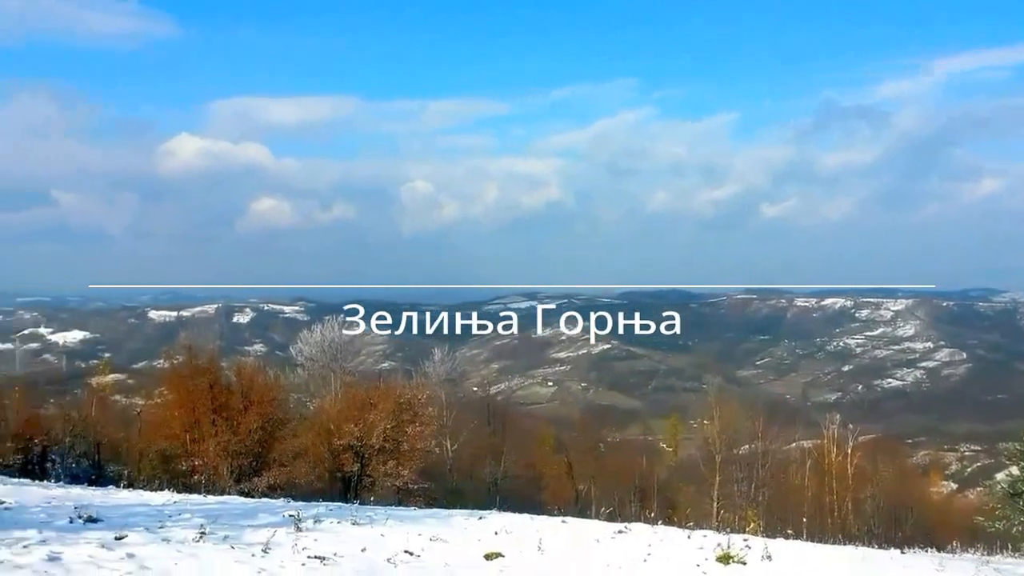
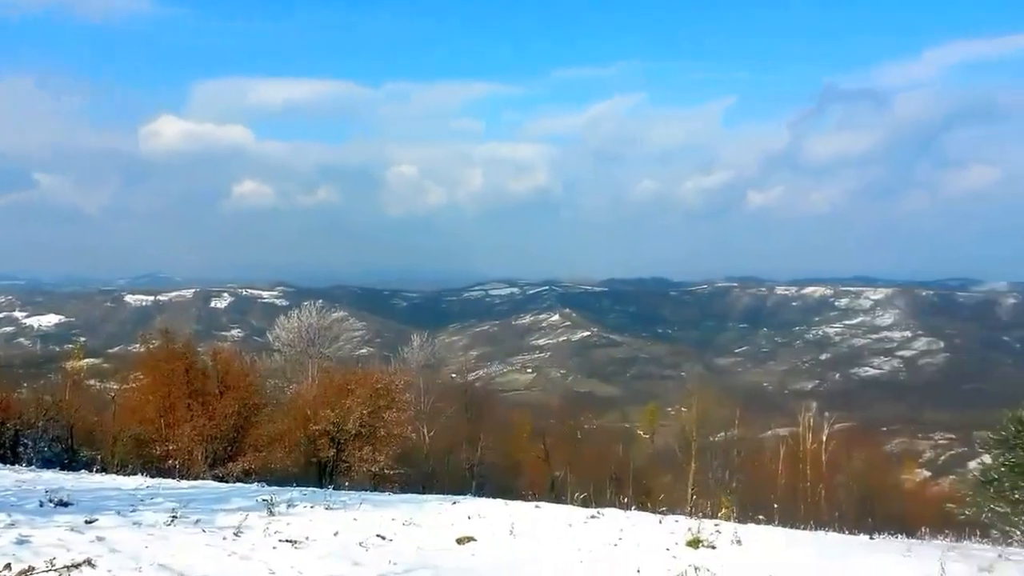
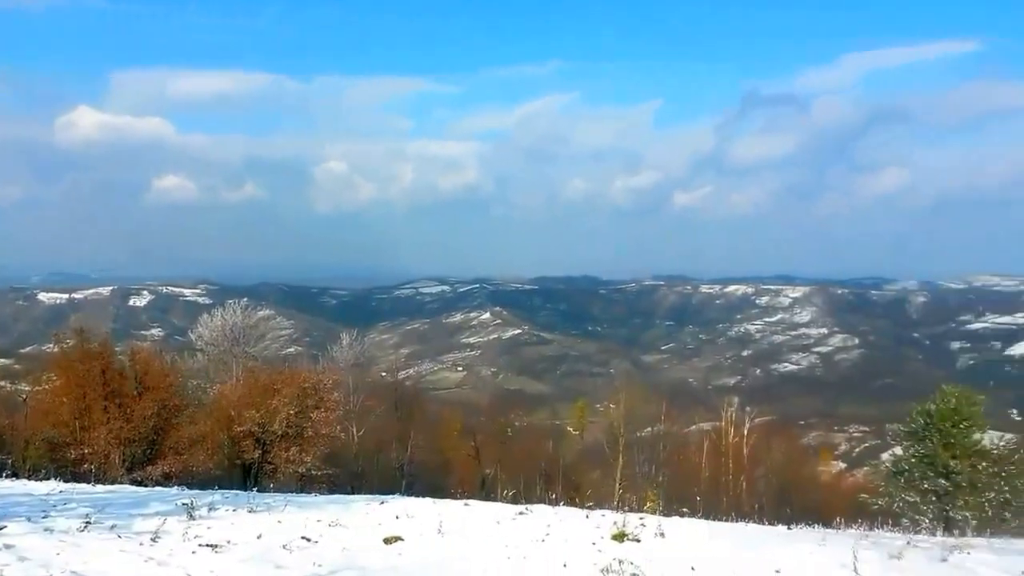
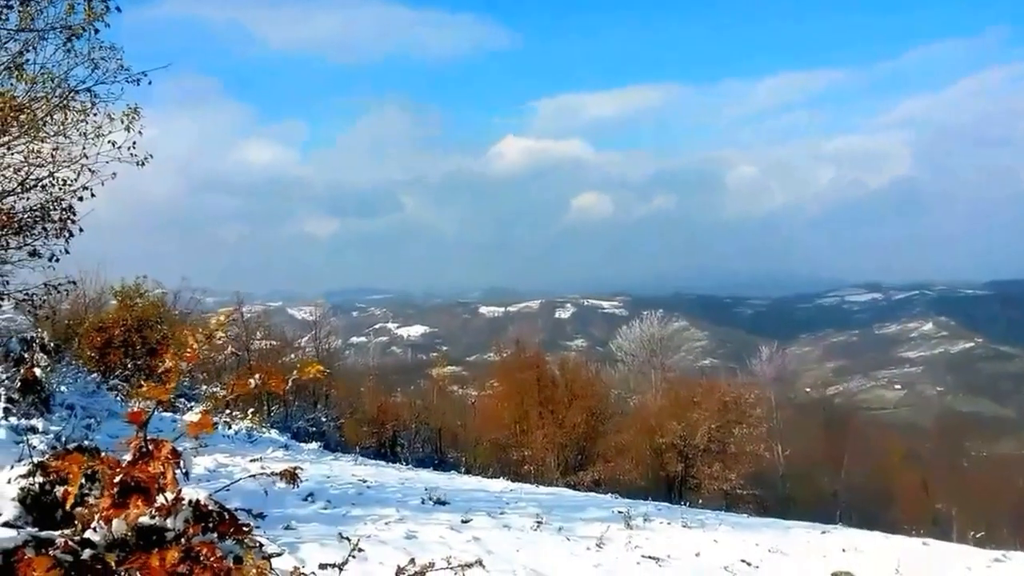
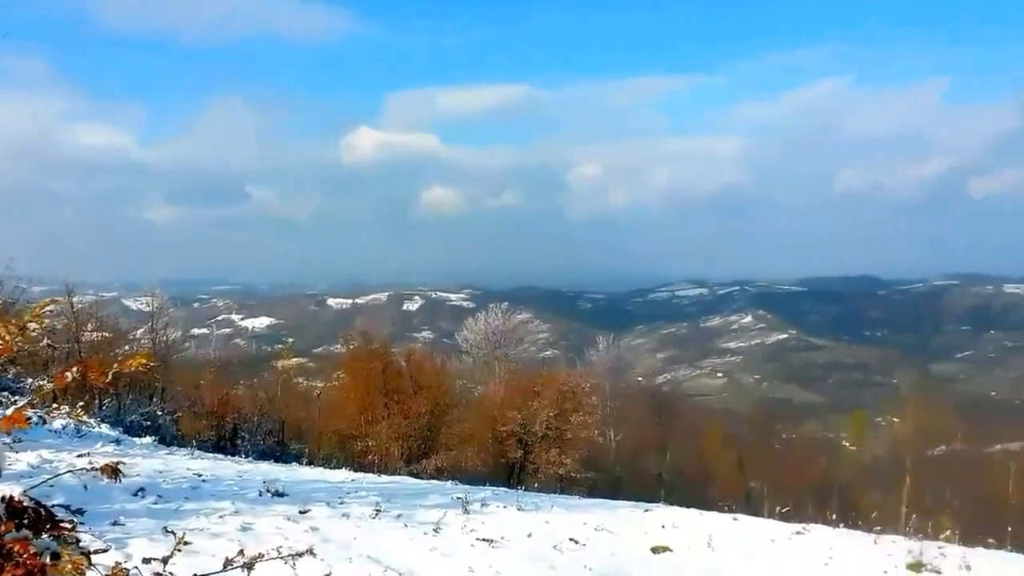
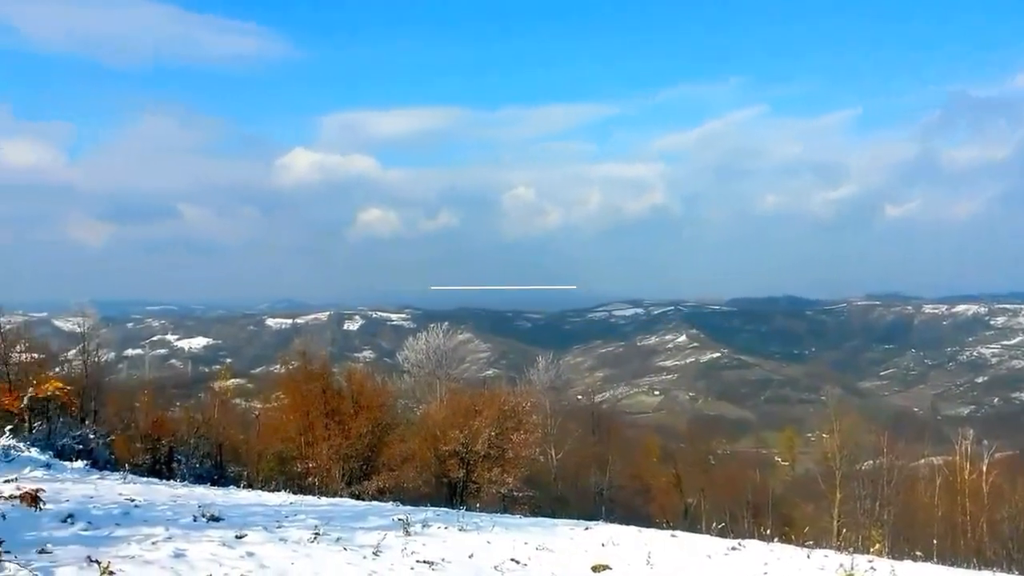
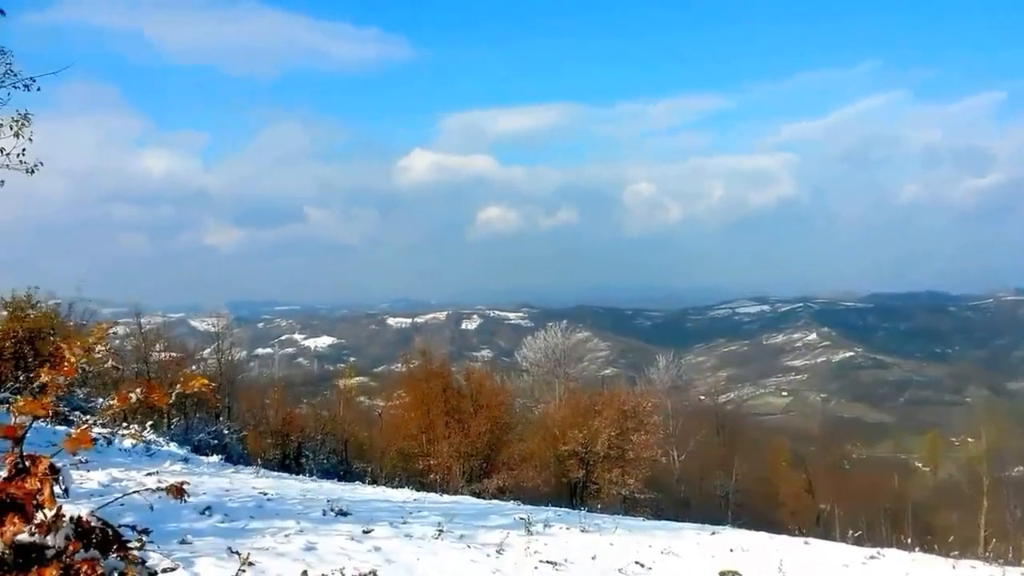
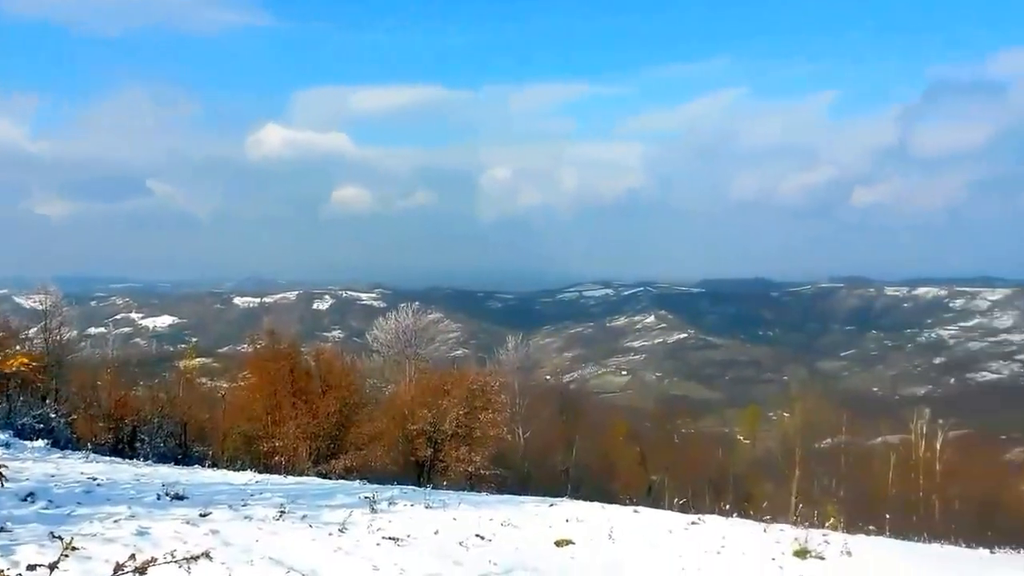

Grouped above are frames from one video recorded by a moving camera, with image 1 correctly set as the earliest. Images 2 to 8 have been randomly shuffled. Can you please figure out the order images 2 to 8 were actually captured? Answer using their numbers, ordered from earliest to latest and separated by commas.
6, 7, 4, 5, 8, 2, 3
